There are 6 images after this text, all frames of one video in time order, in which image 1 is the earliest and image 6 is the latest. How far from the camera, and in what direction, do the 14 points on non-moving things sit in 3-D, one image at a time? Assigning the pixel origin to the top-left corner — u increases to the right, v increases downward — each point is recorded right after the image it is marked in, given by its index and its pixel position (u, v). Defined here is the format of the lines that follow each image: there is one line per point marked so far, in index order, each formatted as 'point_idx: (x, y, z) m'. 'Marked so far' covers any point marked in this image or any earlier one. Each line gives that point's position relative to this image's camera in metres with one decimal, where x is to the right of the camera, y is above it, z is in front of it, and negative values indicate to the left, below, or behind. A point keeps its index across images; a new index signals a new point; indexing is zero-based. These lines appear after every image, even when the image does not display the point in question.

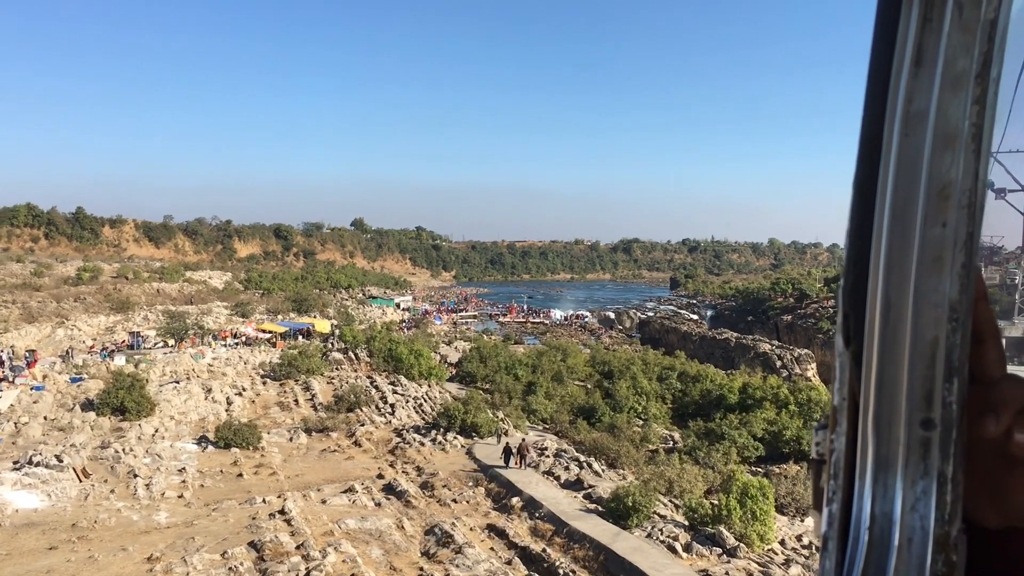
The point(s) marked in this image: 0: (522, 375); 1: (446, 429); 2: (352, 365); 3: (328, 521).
0: (+0.2, -1.7, +18.7) m
1: (-0.9, -1.9, +12.5) m
2: (-3.2, -1.5, +18.7) m
3: (-1.6, -2.1, +8.3) m
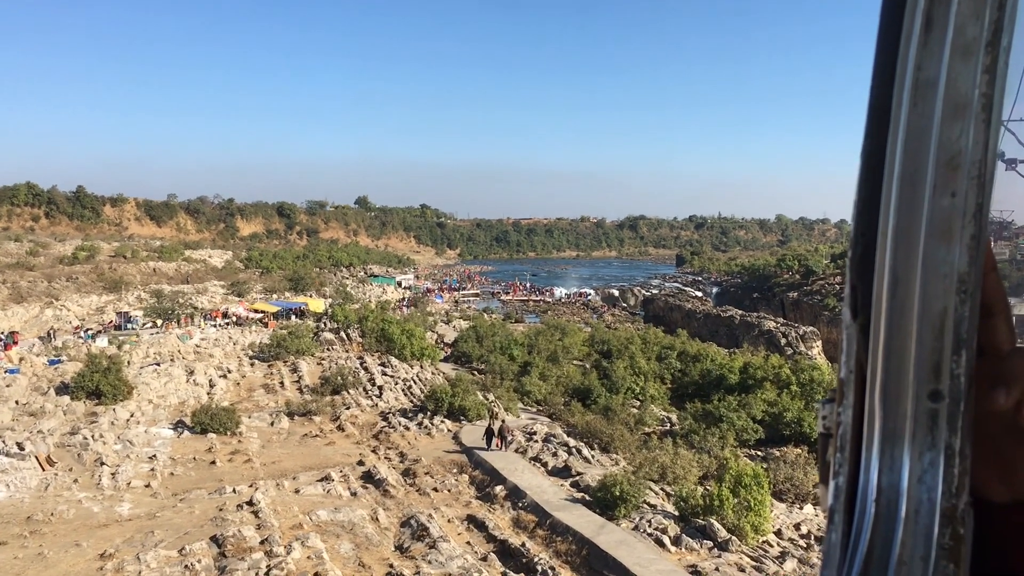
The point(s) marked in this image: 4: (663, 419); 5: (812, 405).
0: (+0.1, -1.3, +18.3) m
1: (-1.0, -1.6, +12.1) m
2: (-3.3, -1.1, +18.3) m
3: (-1.8, -1.9, +7.8) m
4: (+2.2, -1.9, +13.7) m
5: (+4.2, -1.7, +13.1) m
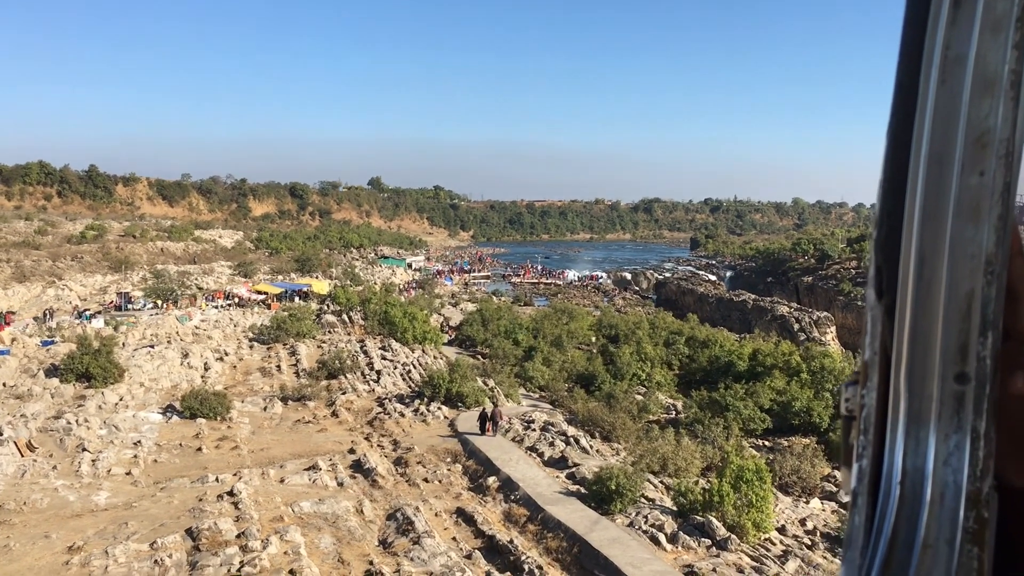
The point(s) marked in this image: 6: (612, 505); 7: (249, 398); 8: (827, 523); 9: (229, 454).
0: (+0.2, -1.0, +17.9) m
1: (-1.0, -1.4, +11.8) m
2: (-3.2, -0.8, +18.0) m
3: (-1.9, -1.7, +7.6) m
4: (+2.2, -1.7, +13.4) m
5: (+4.2, -1.5, +12.7) m
6: (+0.8, -1.8, +7.6) m
7: (-3.3, -1.4, +11.7) m
8: (+2.9, -2.2, +8.7) m
9: (-2.8, -1.6, +9.2) m
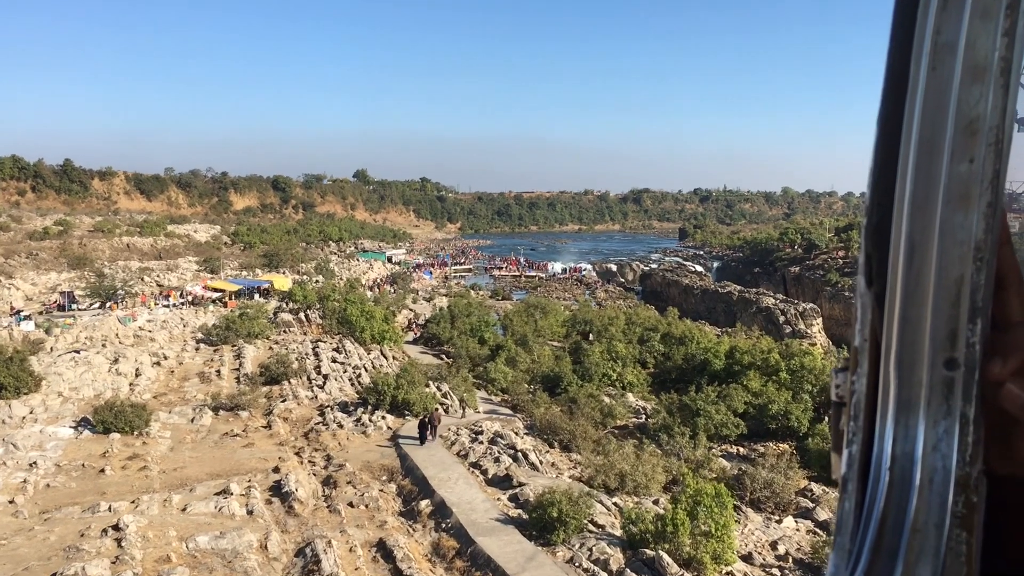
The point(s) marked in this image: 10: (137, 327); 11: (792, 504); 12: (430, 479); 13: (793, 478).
0: (-0.4, -0.9, +17.0) m
1: (-1.6, -1.4, +10.8) m
2: (-3.8, -0.7, +17.0) m
3: (-2.4, -1.8, +6.6) m
4: (+1.7, -1.6, +12.5) m
5: (+3.6, -1.4, +11.8) m
6: (+0.3, -1.8, +6.7) m
7: (-3.8, -1.4, +10.7) m
8: (+2.4, -2.2, +7.8) m
9: (-3.3, -1.7, +8.3) m
10: (-6.2, -0.6, +15.4) m
11: (+2.7, -2.1, +8.9) m
12: (-0.7, -1.7, +8.1) m
13: (+2.8, -1.9, +9.4) m
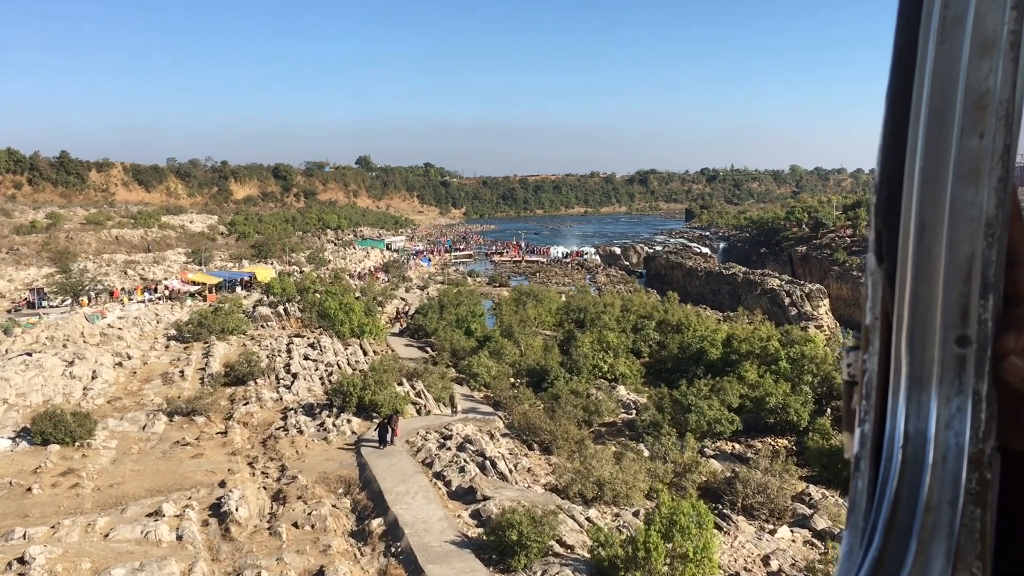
0: (-0.6, -0.7, +16.3) m
1: (-1.8, -1.3, +10.1) m
2: (-4.0, -0.6, +16.3) m
3: (-2.7, -1.8, +5.9) m
4: (+1.4, -1.5, +11.7) m
5: (+3.4, -1.2, +11.1) m
6: (0.0, -1.7, +5.9) m
7: (-4.1, -1.4, +10.0) m
8: (+2.1, -2.1, +7.1) m
9: (-3.6, -1.7, +7.6) m
10: (-6.4, -0.6, +14.7) m
11: (+2.4, -1.9, +8.2) m
12: (-1.0, -1.6, +7.4) m
13: (+2.6, -1.8, +8.6) m
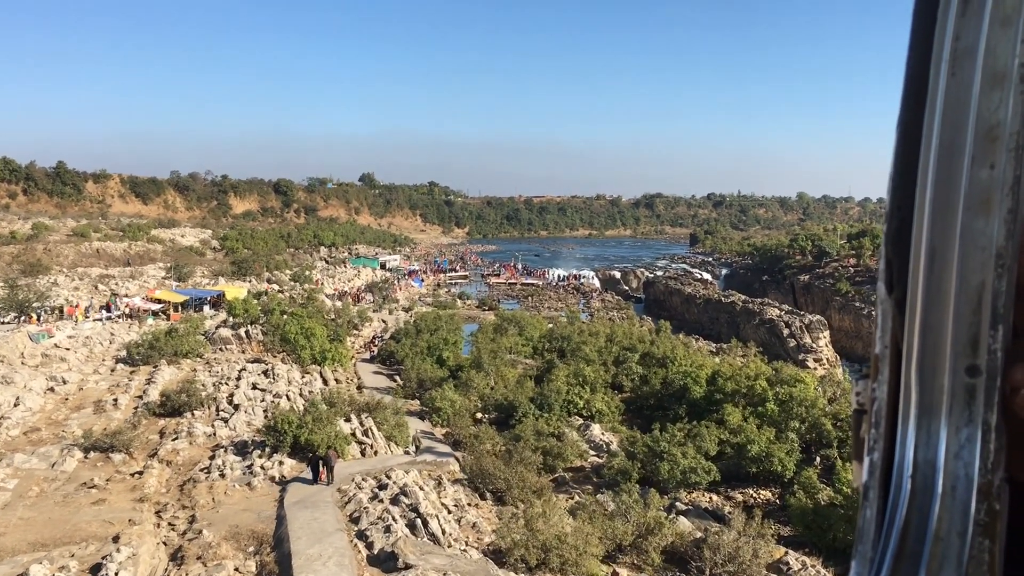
0: (-1.0, -1.1, +15.3) m
1: (-2.3, -1.6, +9.1) m
2: (-4.4, -0.9, +15.4) m
3: (-3.2, -1.9, +4.9) m
4: (+1.0, -1.9, +10.7) m
5: (+2.9, -1.6, +10.1) m
6: (-0.5, -1.9, +5.0) m
7: (-4.6, -1.6, +9.1) m
8: (+1.6, -2.4, +6.1) m
9: (-4.1, -1.8, +6.6) m
10: (-6.8, -0.8, +13.7) m
11: (+1.9, -2.3, +7.2) m
12: (-1.5, -1.8, +6.4) m
13: (+2.1, -2.1, +7.6) m
